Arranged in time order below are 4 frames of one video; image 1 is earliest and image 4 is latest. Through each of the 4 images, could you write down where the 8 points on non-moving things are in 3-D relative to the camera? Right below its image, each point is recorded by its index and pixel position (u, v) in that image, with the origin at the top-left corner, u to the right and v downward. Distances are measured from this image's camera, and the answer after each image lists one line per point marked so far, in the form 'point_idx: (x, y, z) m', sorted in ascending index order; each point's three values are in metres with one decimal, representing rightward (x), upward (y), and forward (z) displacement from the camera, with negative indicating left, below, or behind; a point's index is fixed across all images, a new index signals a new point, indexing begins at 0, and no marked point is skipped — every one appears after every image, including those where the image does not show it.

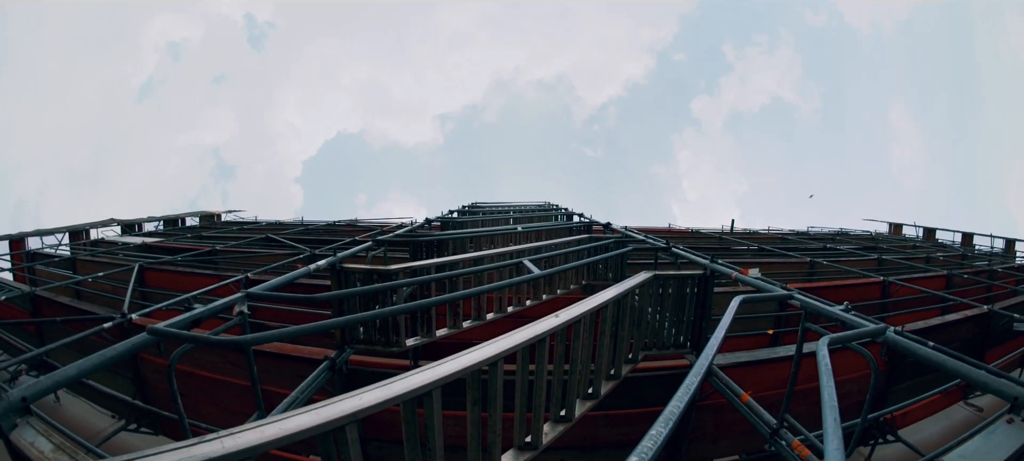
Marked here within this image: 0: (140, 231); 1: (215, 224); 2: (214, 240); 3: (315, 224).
0: (-14.1, -0.1, +13.5) m
1: (-15.1, +0.3, +18.3) m
2: (-11.8, -0.4, +14.3) m
3: (-10.7, +0.3, +19.6) m
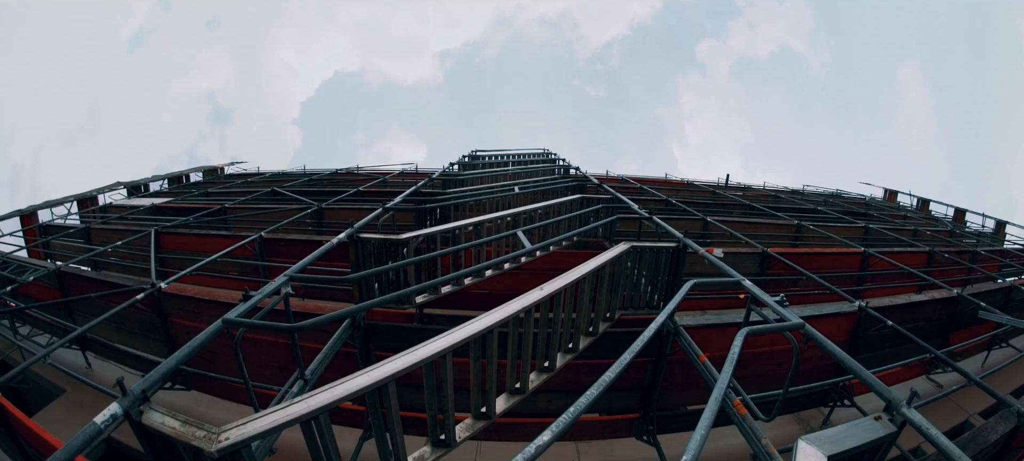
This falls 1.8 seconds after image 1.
0: (-14.1, +1.5, +13.8) m
1: (-15.0, +2.7, +18.5) m
2: (-11.8, +1.4, +14.6) m
3: (-10.6, +3.1, +19.6) m
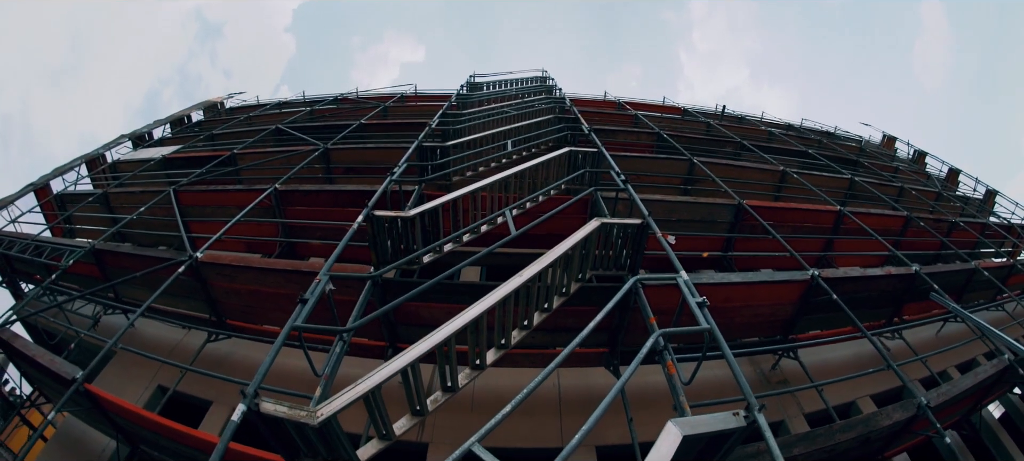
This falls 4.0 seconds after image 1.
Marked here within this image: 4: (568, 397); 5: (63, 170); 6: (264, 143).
0: (-14.1, +3.5, +14.1) m
1: (-14.8, +5.8, +18.3) m
2: (-11.8, +3.7, +14.7) m
3: (-10.4, +6.7, +19.0) m
4: (+0.9, -3.0, +6.5) m
5: (-11.9, +1.6, +9.6) m
6: (-9.9, +3.6, +14.4) m
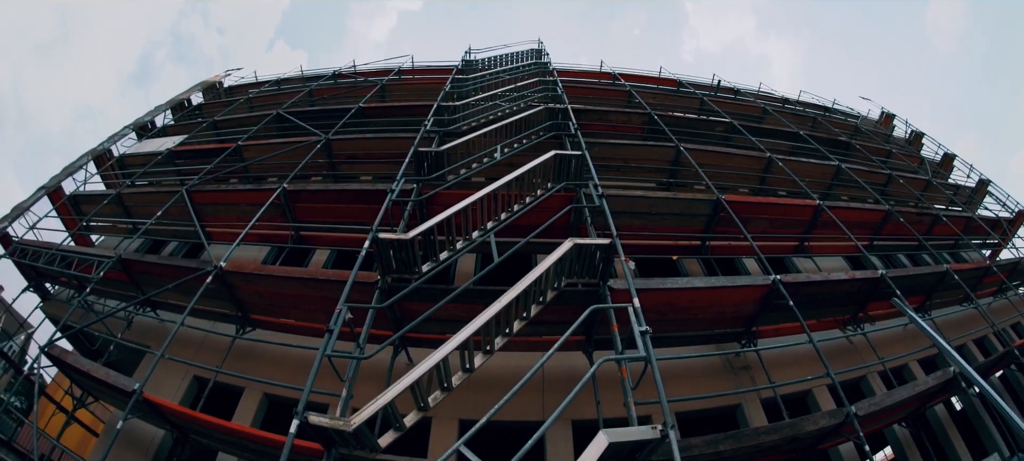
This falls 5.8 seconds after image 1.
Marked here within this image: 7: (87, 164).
0: (-14.2, +3.9, +14.2) m
1: (-14.8, +6.7, +18.2) m
2: (-11.8, +4.3, +14.7) m
3: (-10.4, +7.8, +18.6) m
4: (+0.9, -2.7, +6.7) m
5: (-12.0, +1.7, +9.8) m
6: (-9.9, +4.3, +14.4) m
7: (-12.4, +2.0, +10.5) m
